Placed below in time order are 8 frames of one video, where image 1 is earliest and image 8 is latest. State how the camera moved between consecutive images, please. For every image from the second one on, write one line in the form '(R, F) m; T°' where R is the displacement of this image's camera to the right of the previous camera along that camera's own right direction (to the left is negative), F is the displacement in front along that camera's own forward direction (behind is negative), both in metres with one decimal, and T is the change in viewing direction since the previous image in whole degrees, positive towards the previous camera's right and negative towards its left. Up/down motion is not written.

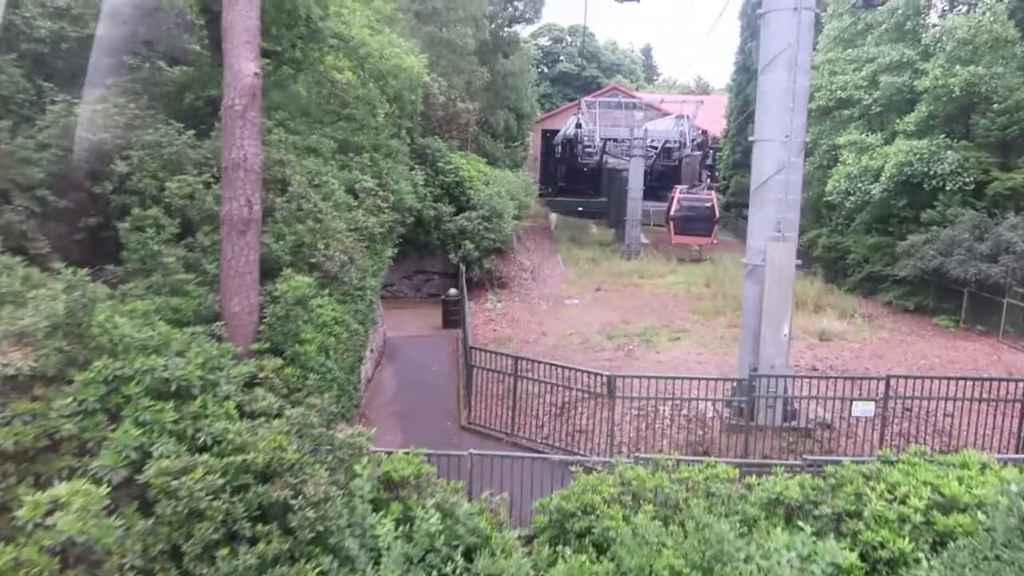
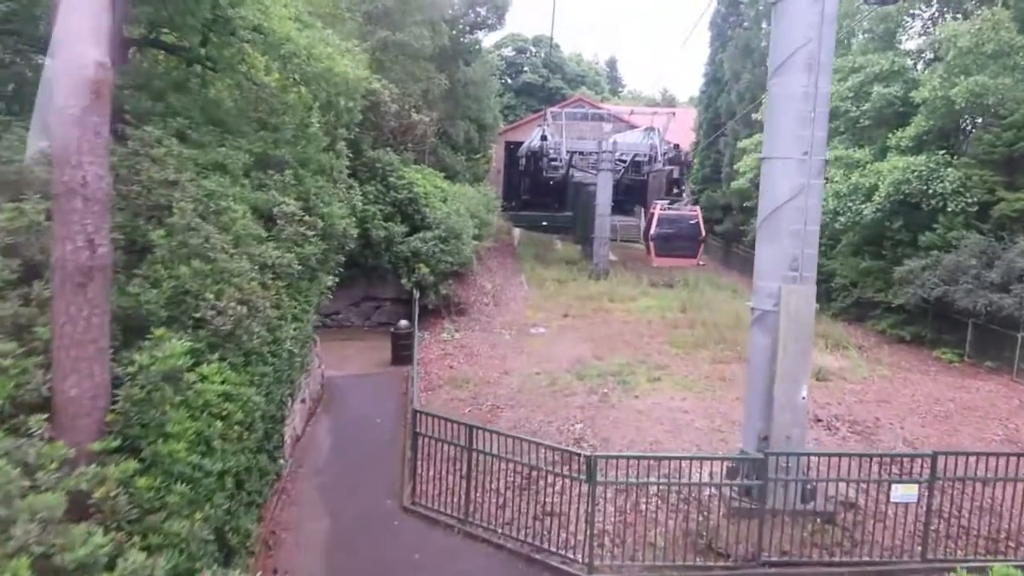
(+0.1, +1.7) m; +3°
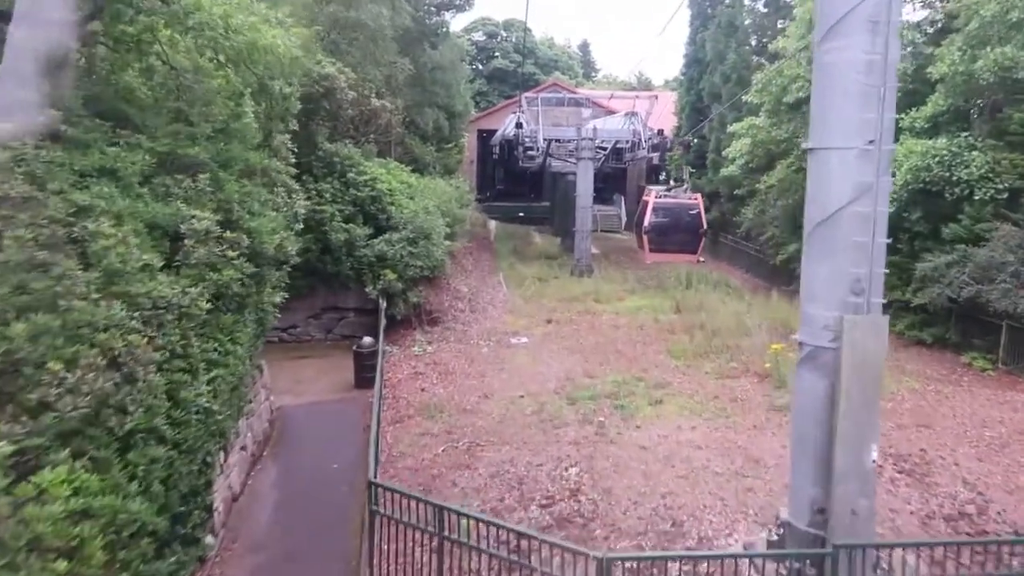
(0.0, +1.6) m; +2°
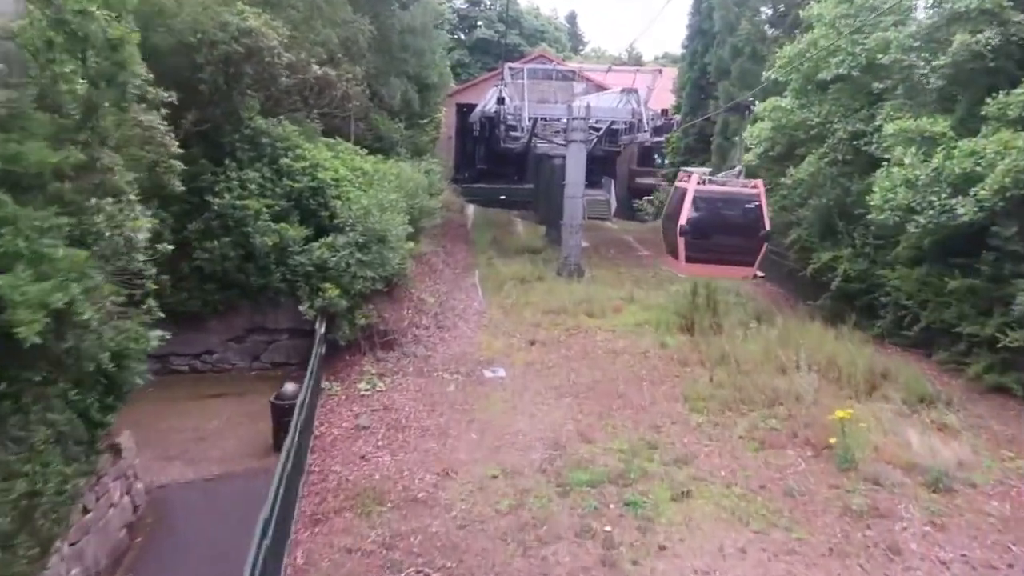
(+0.1, +3.1) m; +1°
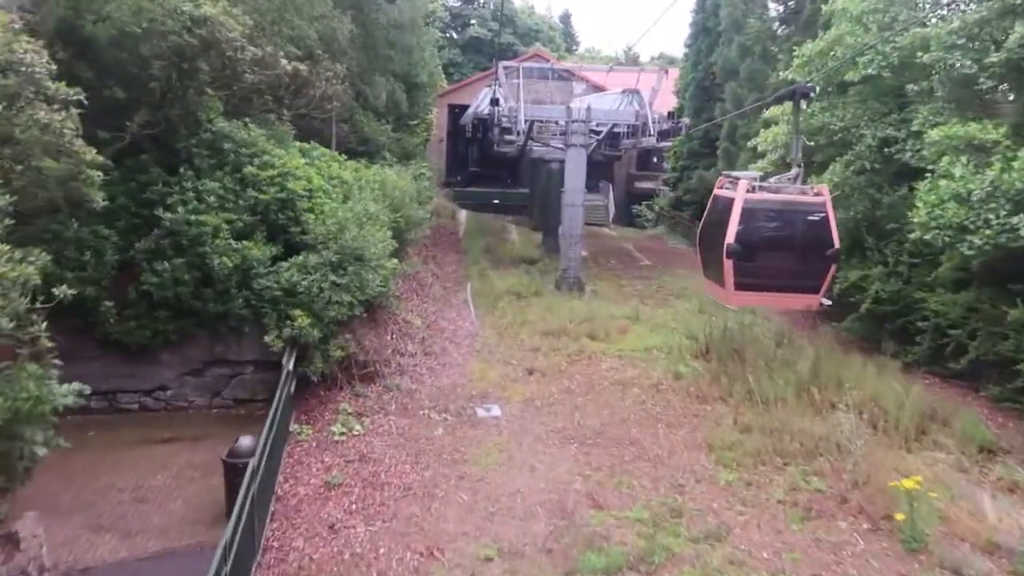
(-0.1, +1.4) m; +1°
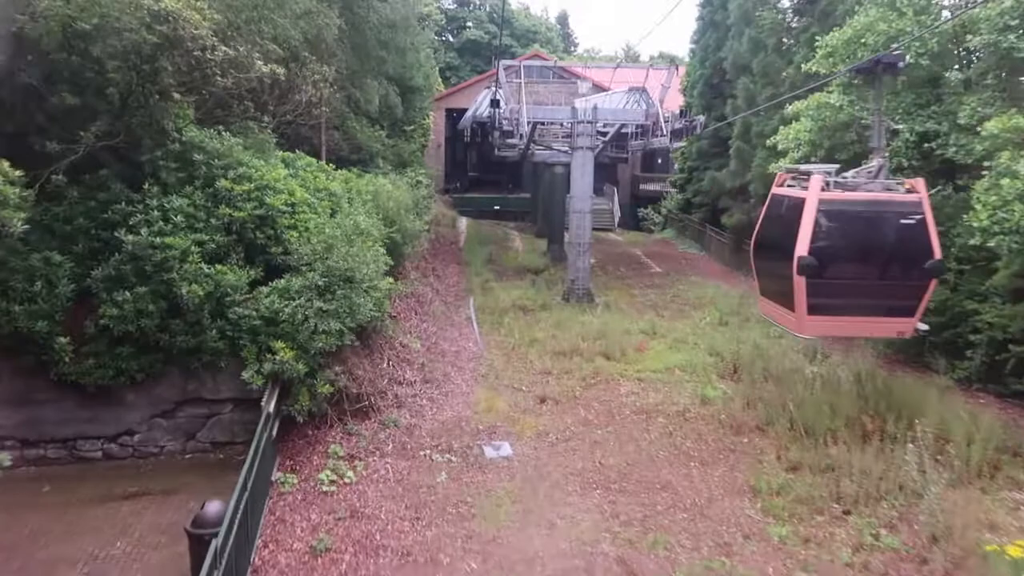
(-0.1, +1.2) m; 0°
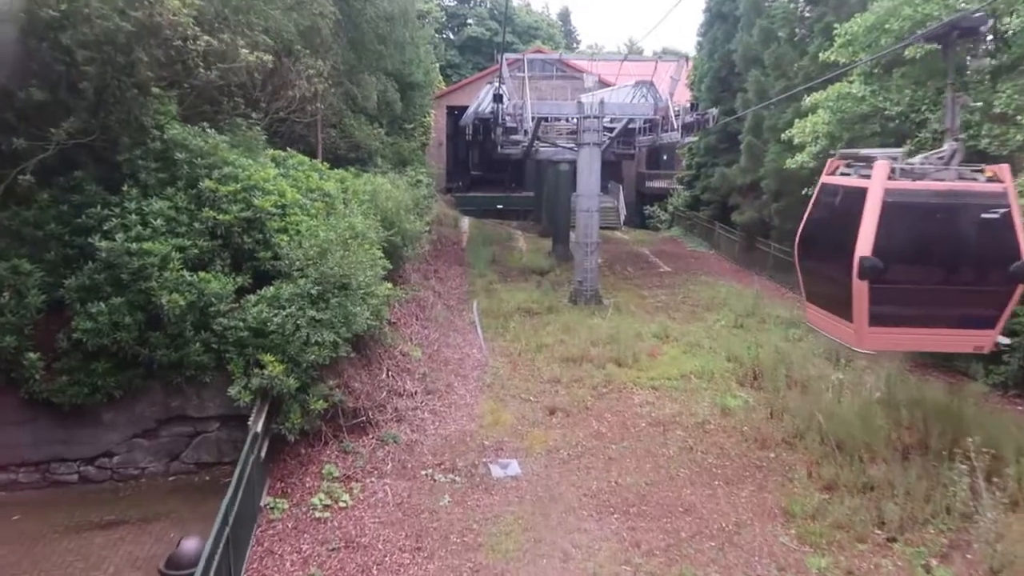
(0.0, +0.7) m; 0°
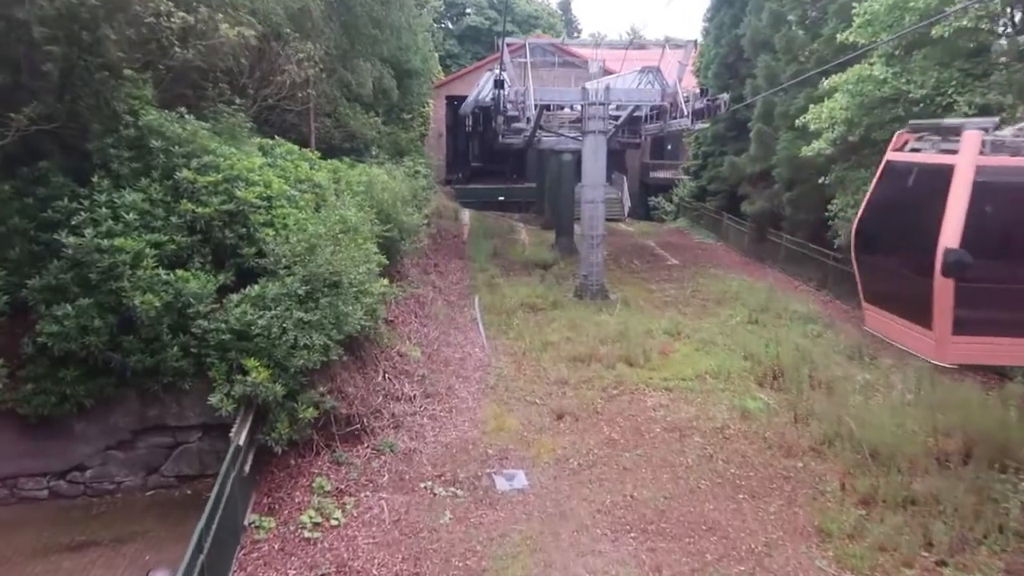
(0.0, +0.7) m; 0°
